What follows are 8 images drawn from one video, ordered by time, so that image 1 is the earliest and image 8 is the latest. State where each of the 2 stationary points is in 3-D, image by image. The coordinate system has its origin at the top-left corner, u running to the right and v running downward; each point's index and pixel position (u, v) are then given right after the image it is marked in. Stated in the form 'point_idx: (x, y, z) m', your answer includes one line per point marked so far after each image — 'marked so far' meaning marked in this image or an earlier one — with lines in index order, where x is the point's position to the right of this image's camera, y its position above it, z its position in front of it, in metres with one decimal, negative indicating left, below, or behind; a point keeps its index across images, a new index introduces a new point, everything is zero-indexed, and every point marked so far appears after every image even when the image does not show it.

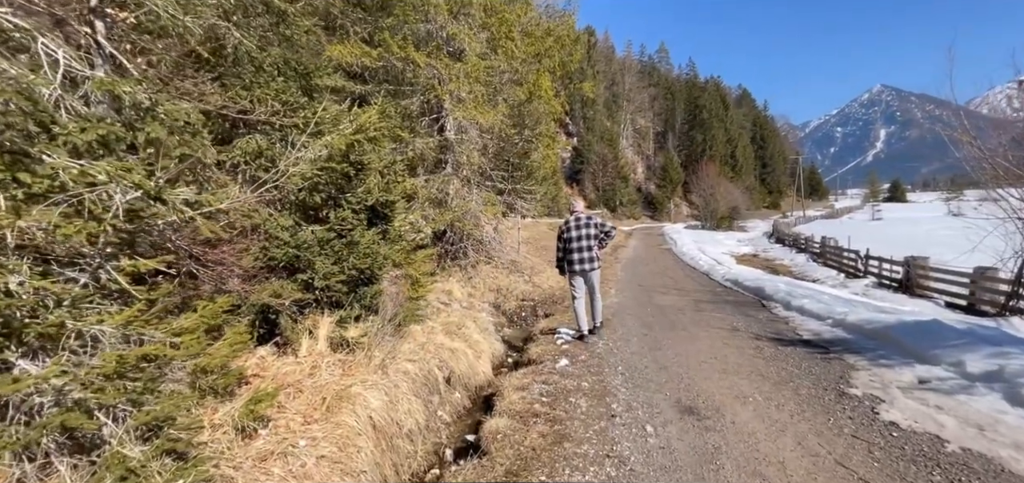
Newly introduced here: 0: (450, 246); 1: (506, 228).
0: (-1.5, -0.1, +11.9) m
1: (-0.1, +0.4, +14.1) m
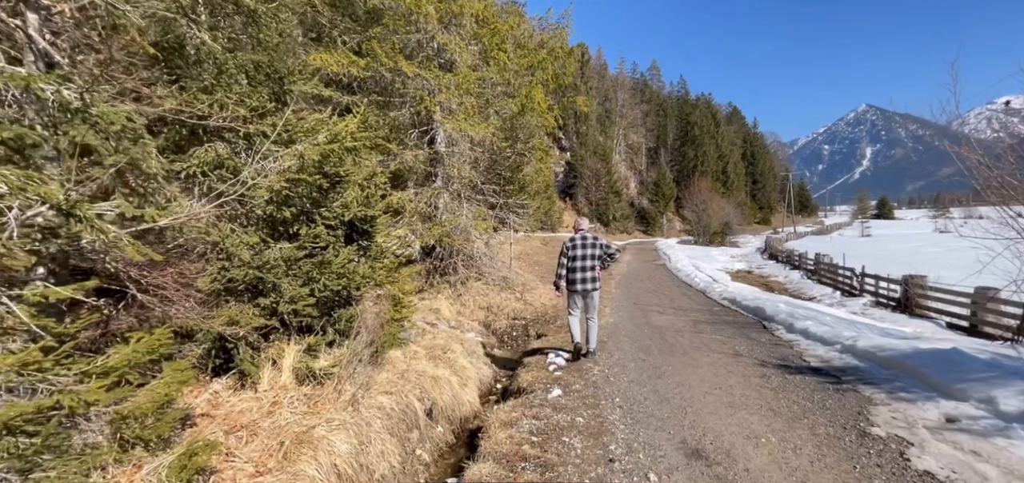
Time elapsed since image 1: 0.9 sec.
0: (-1.7, -0.5, +11.4) m
1: (-0.4, 0.0, +13.7) m
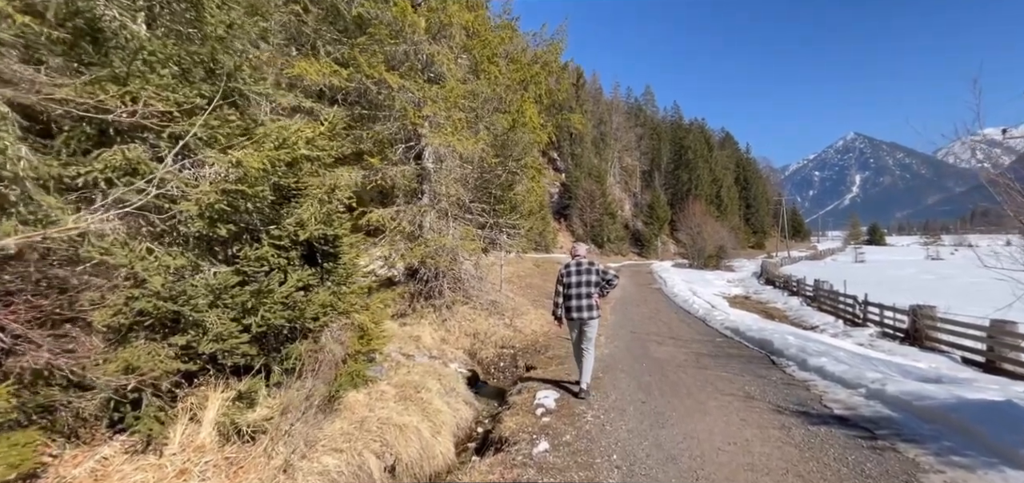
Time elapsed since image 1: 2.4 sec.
0: (-2.0, -1.0, +10.7) m
1: (-0.7, -0.7, +13.0) m
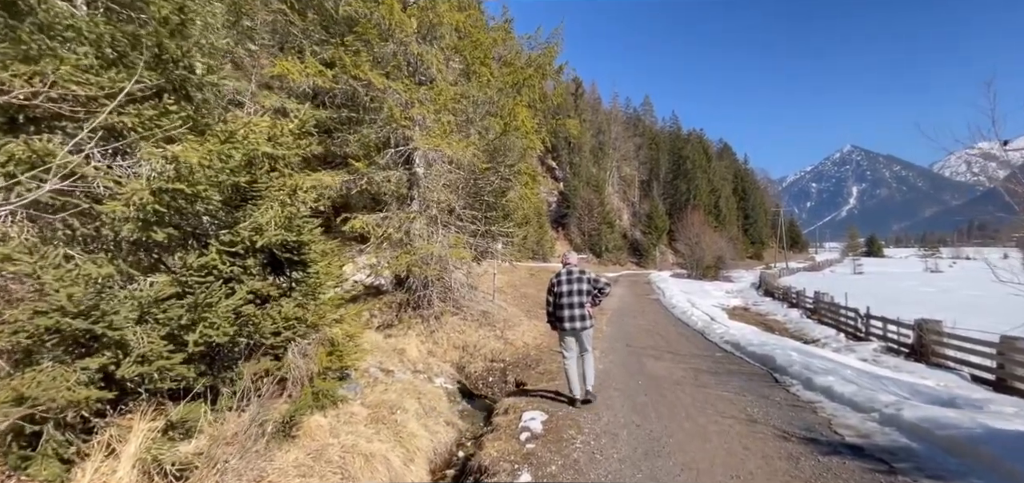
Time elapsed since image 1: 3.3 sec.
0: (-2.2, -1.2, +10.3) m
1: (-0.9, -0.9, +12.6) m
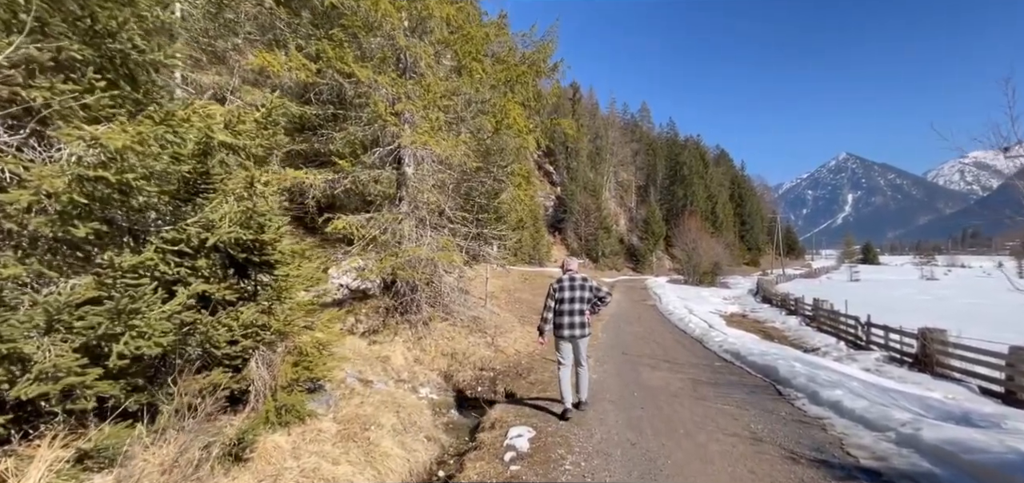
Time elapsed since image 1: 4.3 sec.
0: (-2.4, -1.2, +9.8) m
1: (-1.1, -1.0, +12.2) m
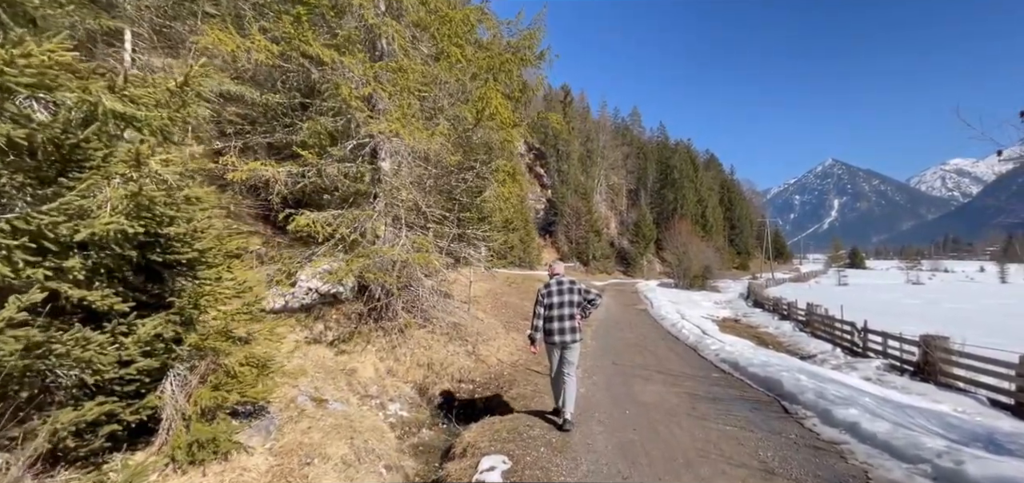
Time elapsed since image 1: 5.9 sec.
0: (-2.7, -1.2, +9.1) m
1: (-1.4, -1.0, +11.4) m
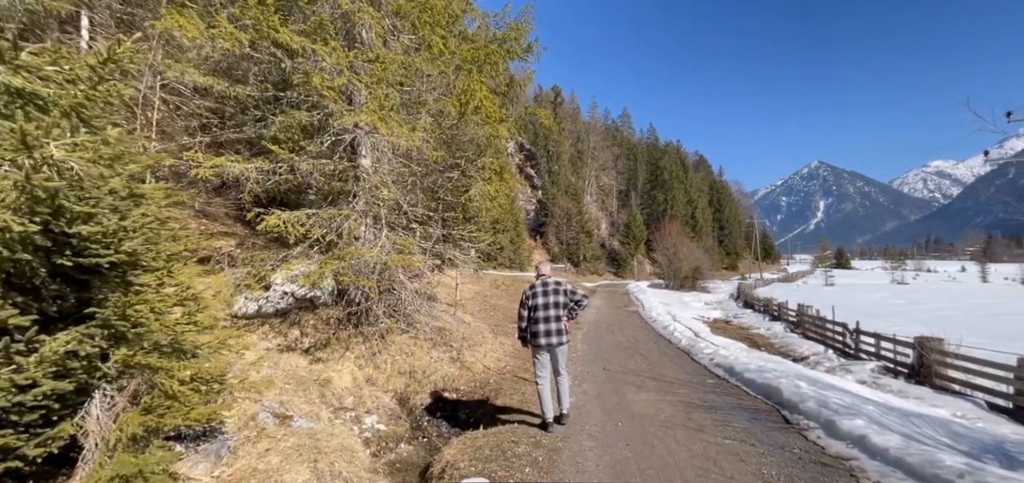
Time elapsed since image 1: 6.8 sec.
0: (-3.0, -1.2, +8.6) m
1: (-1.7, -1.0, +11.0) m
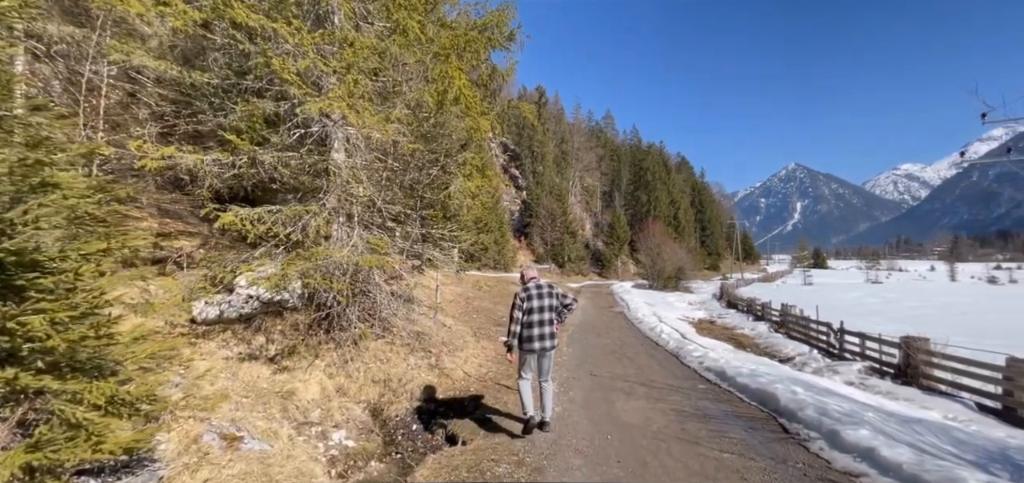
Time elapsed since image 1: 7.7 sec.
0: (-3.3, -1.2, +8.0) m
1: (-2.1, -1.0, +10.4) m
